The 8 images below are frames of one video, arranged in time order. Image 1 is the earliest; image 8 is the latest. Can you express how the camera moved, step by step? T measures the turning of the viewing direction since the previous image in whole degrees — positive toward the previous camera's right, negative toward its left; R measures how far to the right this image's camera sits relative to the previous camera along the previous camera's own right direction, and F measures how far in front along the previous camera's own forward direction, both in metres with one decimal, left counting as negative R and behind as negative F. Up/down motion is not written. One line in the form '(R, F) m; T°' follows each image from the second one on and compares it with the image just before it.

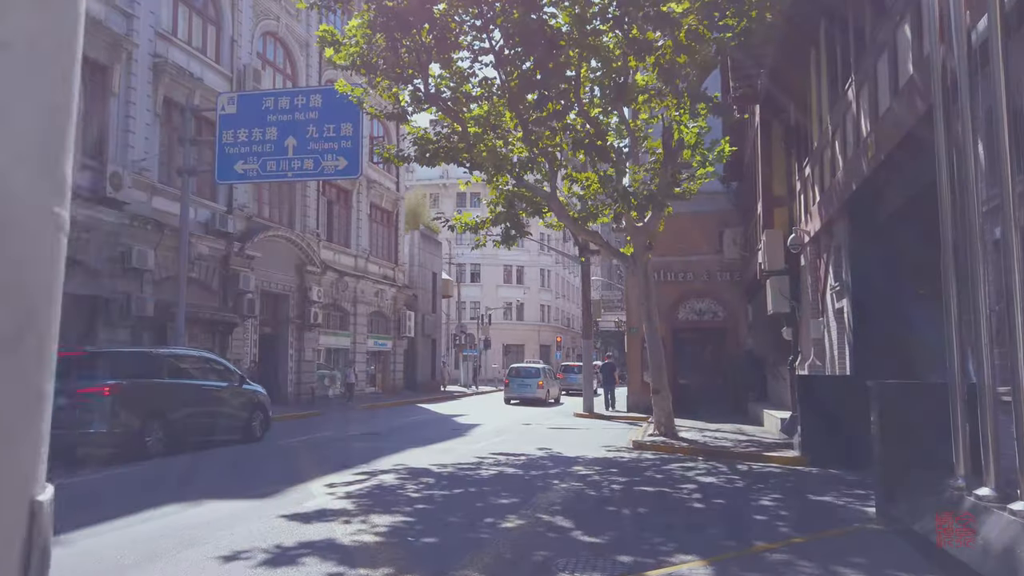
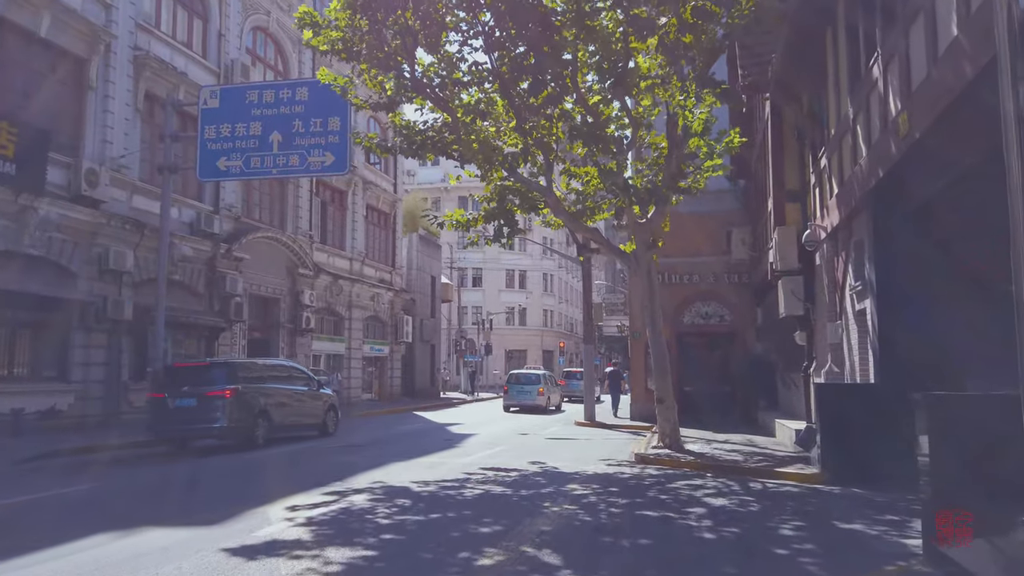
(+0.2, +1.1) m; 0°
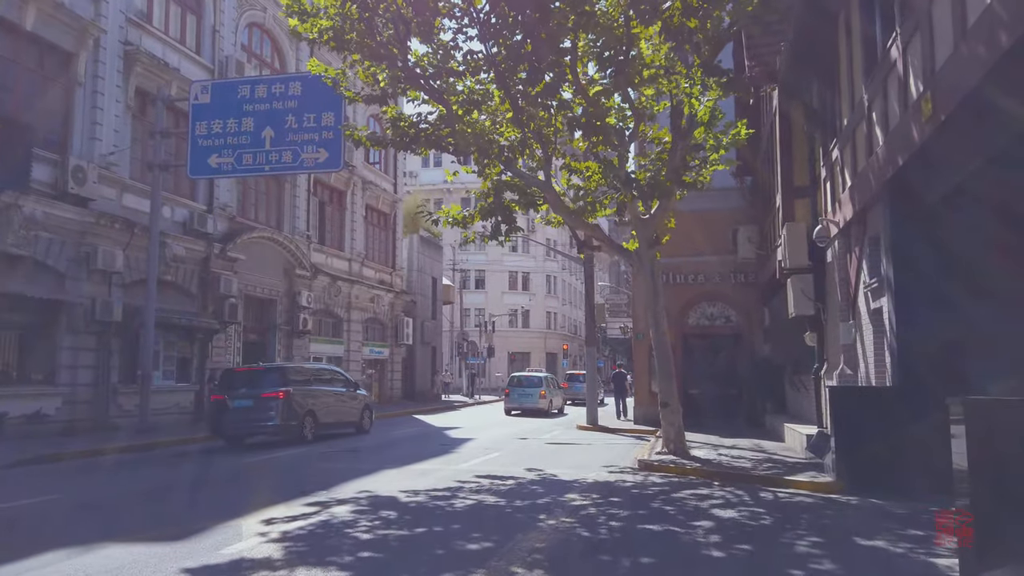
(+0.1, +0.6) m; 0°
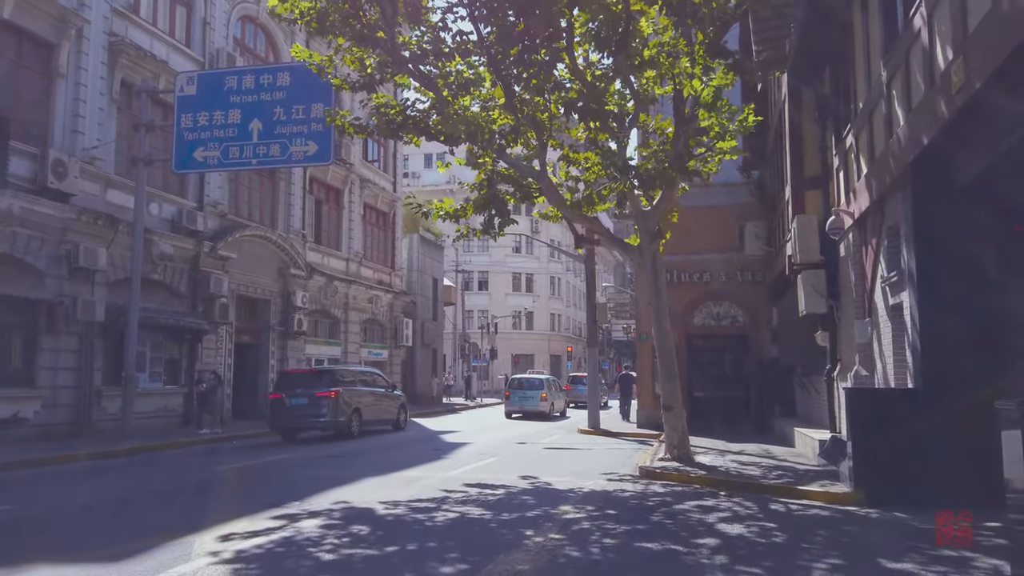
(+0.2, +0.8) m; 0°
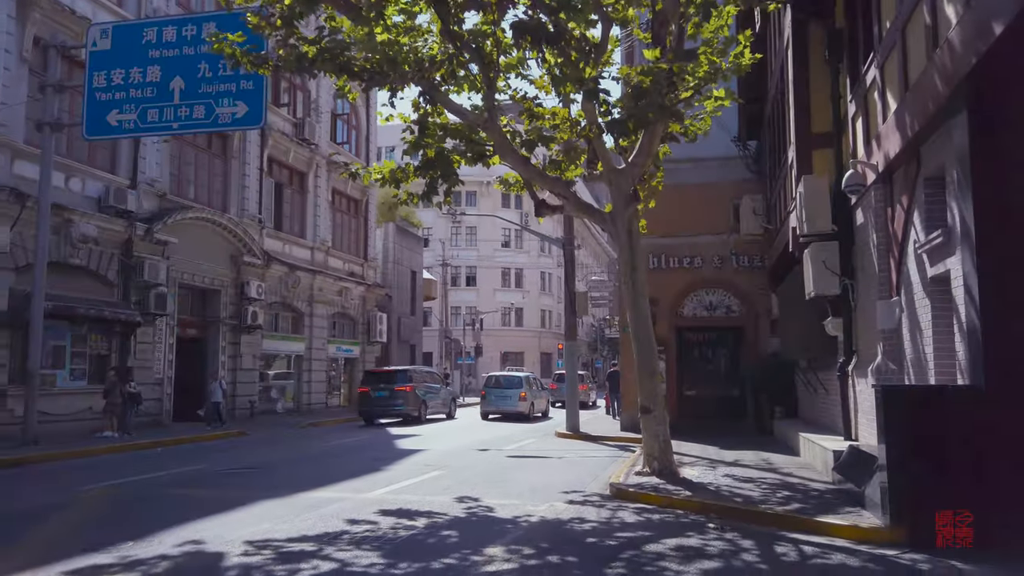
(+0.8, +2.6) m; 0°
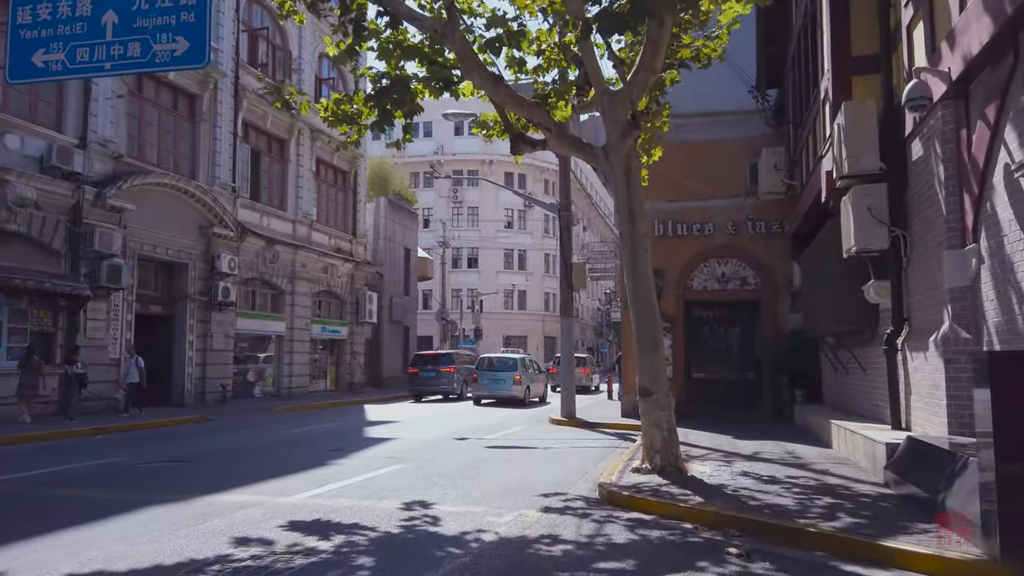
(+0.5, +2.3) m; -1°
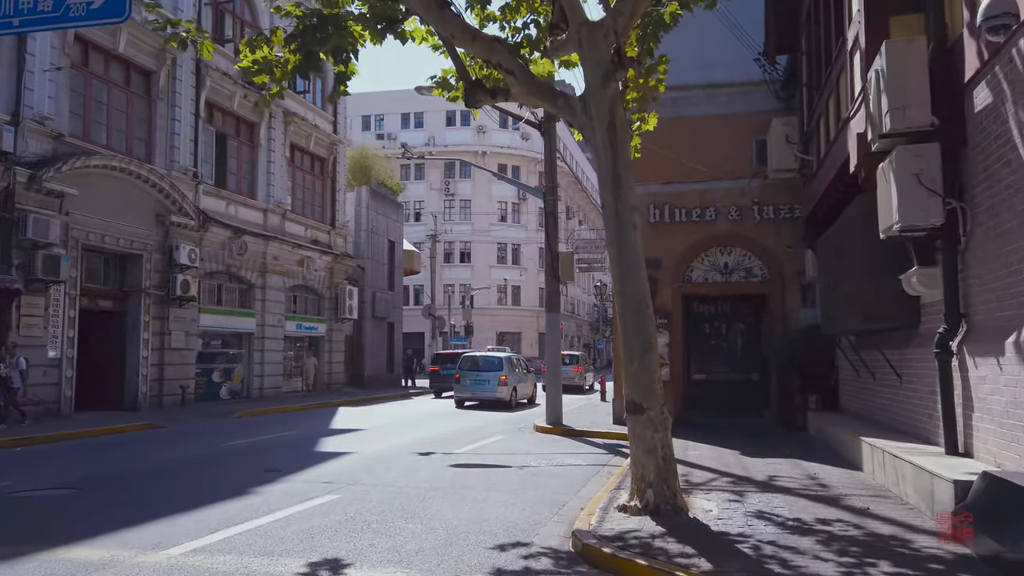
(+0.4, +2.0) m; 0°
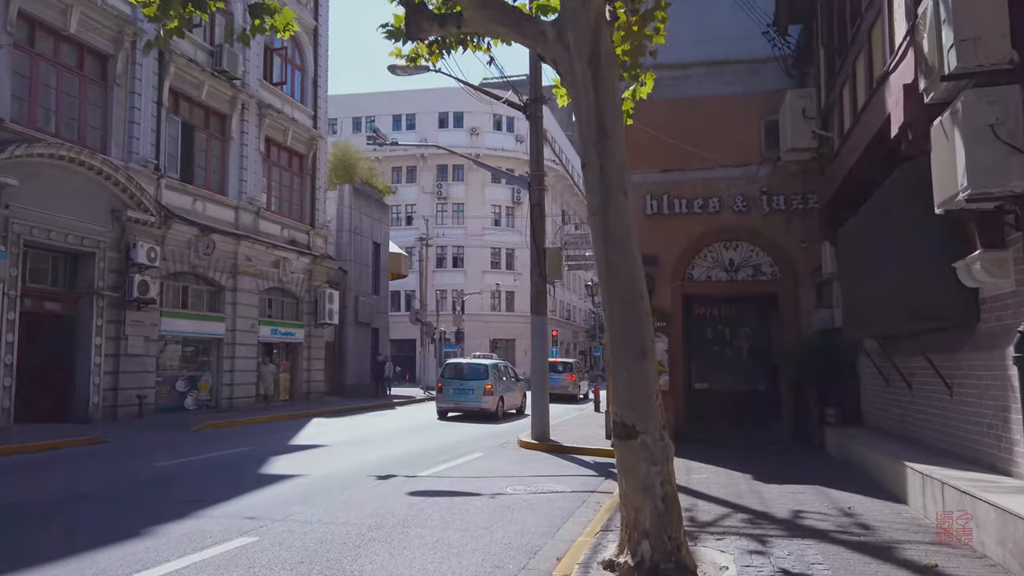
(+0.3, +1.8) m; 0°
